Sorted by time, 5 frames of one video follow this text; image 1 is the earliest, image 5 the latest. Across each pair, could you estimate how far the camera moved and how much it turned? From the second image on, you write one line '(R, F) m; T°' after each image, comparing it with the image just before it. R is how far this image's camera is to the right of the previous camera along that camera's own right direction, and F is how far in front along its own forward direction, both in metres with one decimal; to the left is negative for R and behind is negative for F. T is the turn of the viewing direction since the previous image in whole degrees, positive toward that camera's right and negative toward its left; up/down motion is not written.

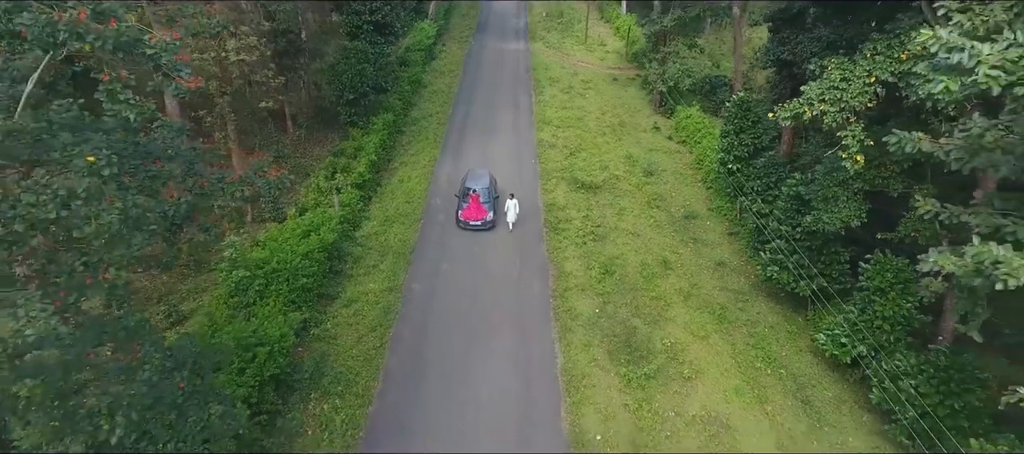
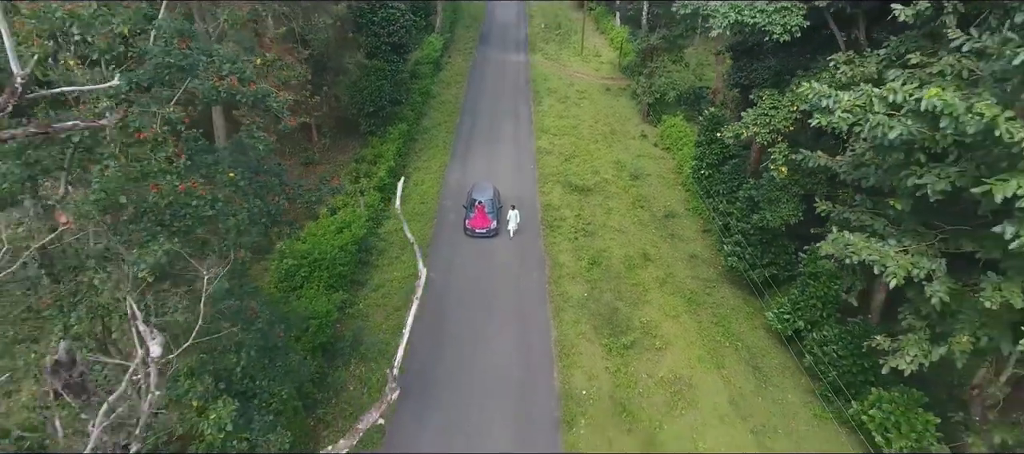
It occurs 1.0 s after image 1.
(-0.1, -2.3) m; 0°
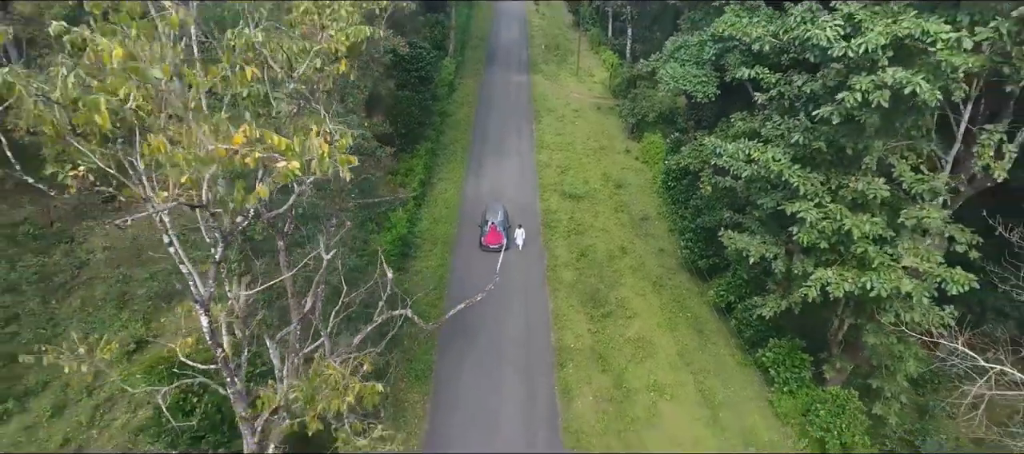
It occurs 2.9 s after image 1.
(-0.3, -4.6) m; 0°
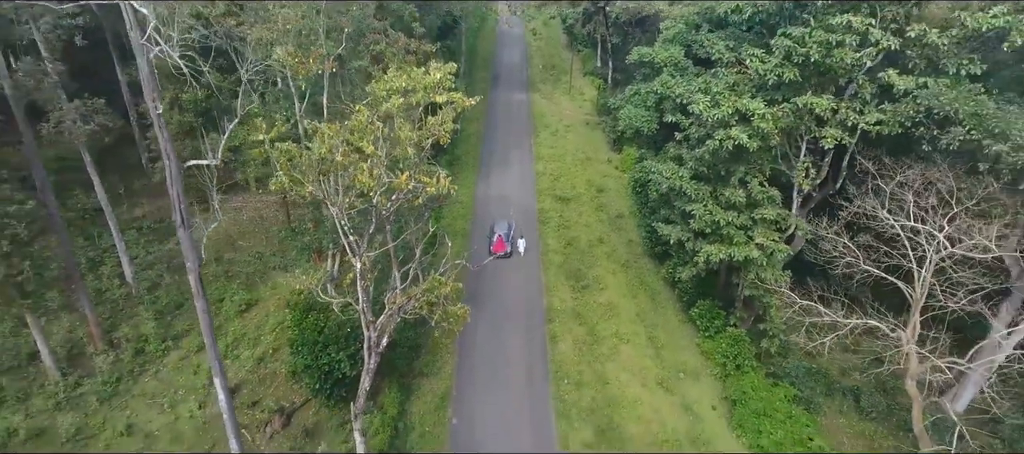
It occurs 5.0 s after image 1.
(-0.2, -6.2) m; 0°
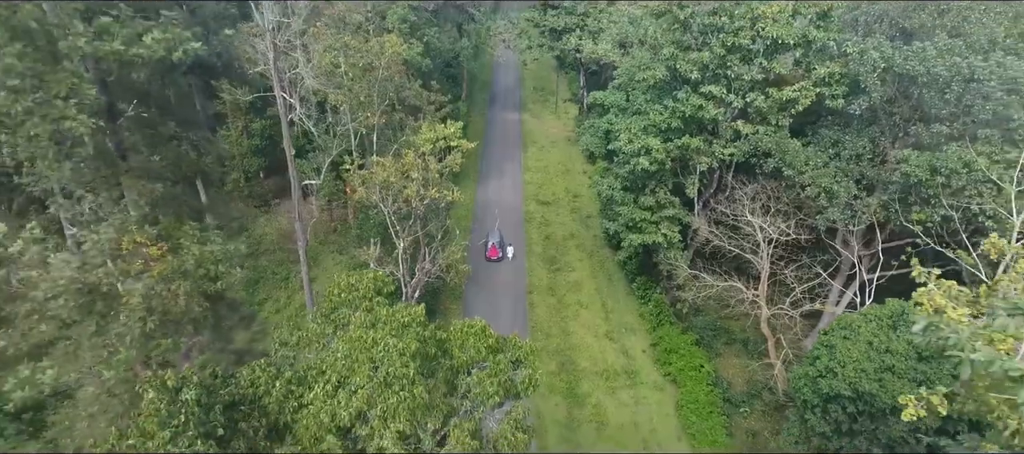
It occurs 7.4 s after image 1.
(+0.7, -7.9) m; 0°
